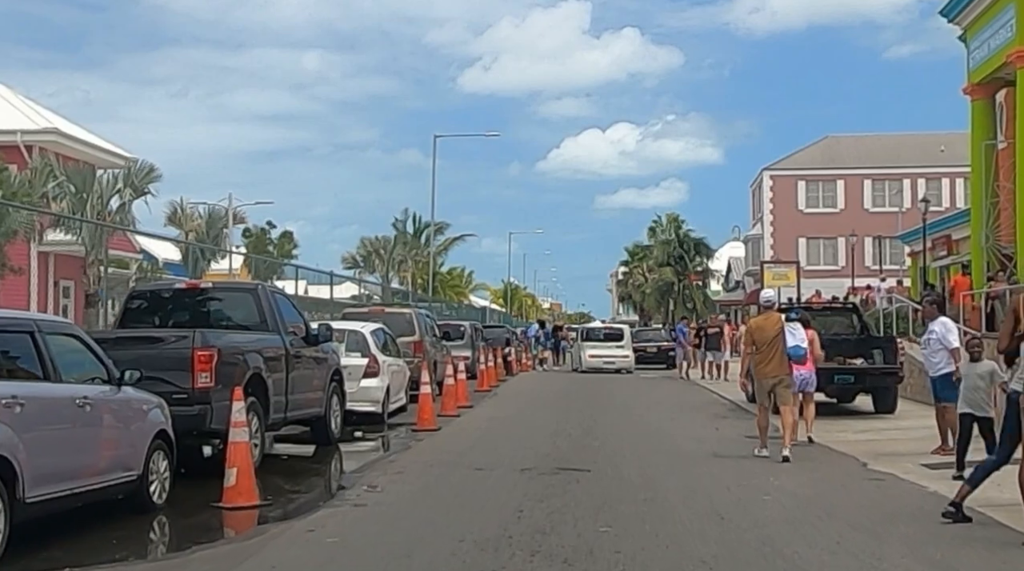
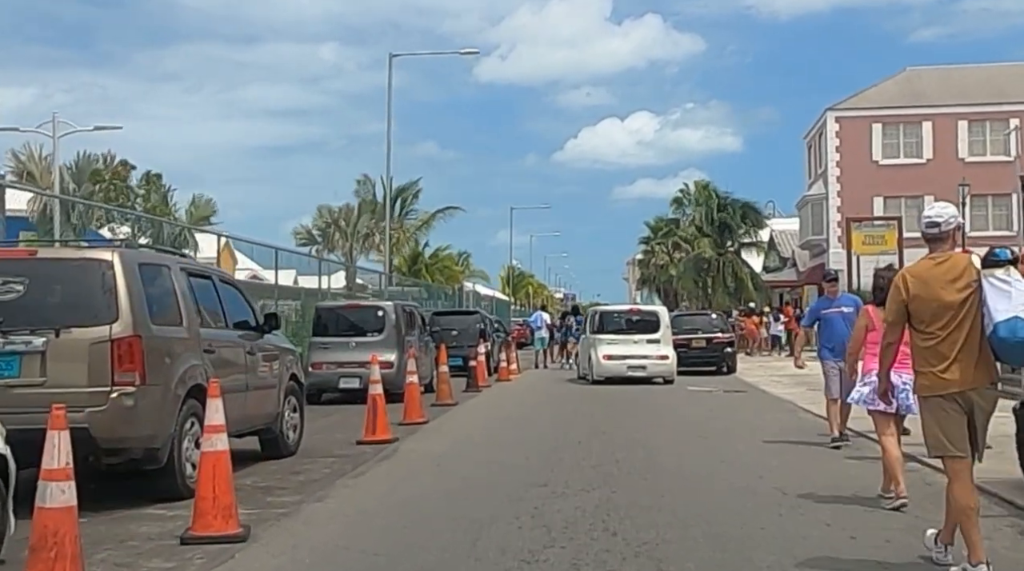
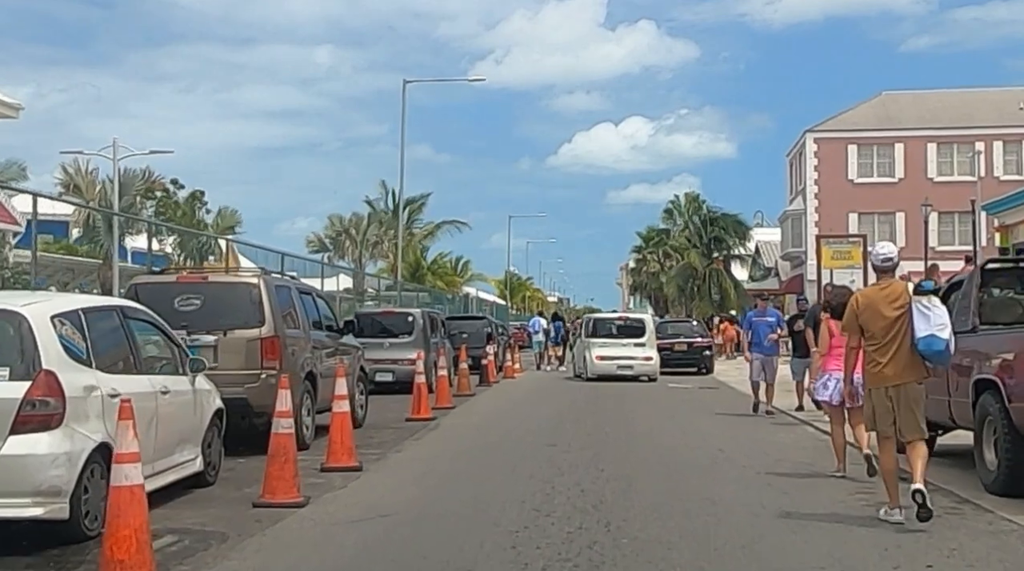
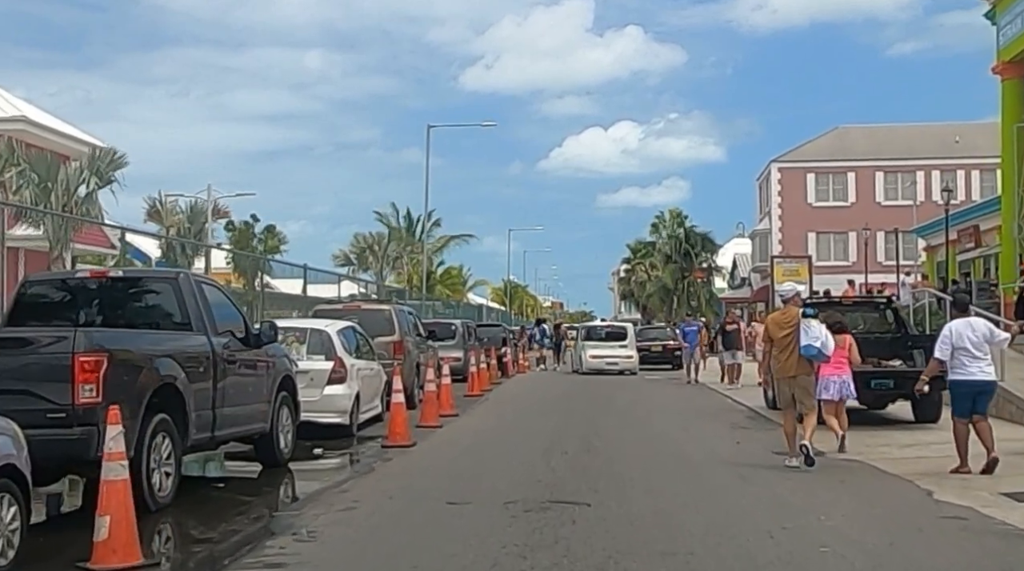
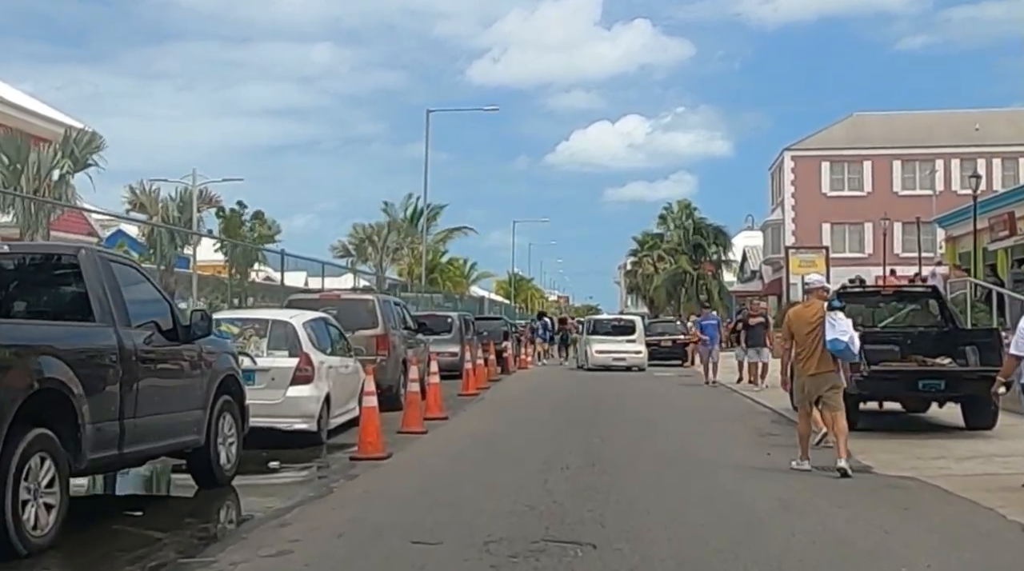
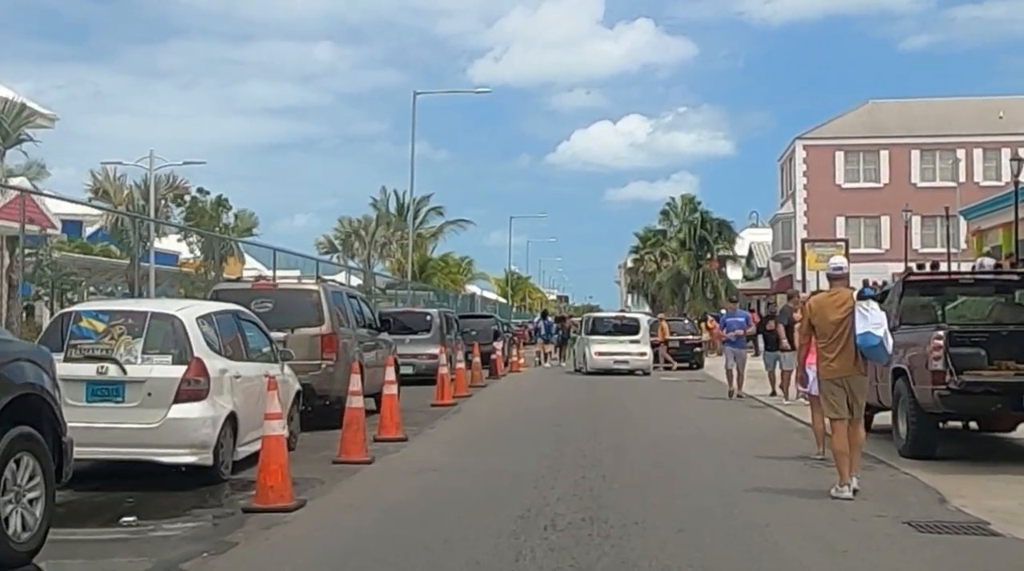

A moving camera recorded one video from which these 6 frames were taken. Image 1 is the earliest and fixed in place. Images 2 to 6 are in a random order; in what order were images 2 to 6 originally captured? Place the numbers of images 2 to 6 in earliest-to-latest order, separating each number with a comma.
4, 5, 6, 3, 2
